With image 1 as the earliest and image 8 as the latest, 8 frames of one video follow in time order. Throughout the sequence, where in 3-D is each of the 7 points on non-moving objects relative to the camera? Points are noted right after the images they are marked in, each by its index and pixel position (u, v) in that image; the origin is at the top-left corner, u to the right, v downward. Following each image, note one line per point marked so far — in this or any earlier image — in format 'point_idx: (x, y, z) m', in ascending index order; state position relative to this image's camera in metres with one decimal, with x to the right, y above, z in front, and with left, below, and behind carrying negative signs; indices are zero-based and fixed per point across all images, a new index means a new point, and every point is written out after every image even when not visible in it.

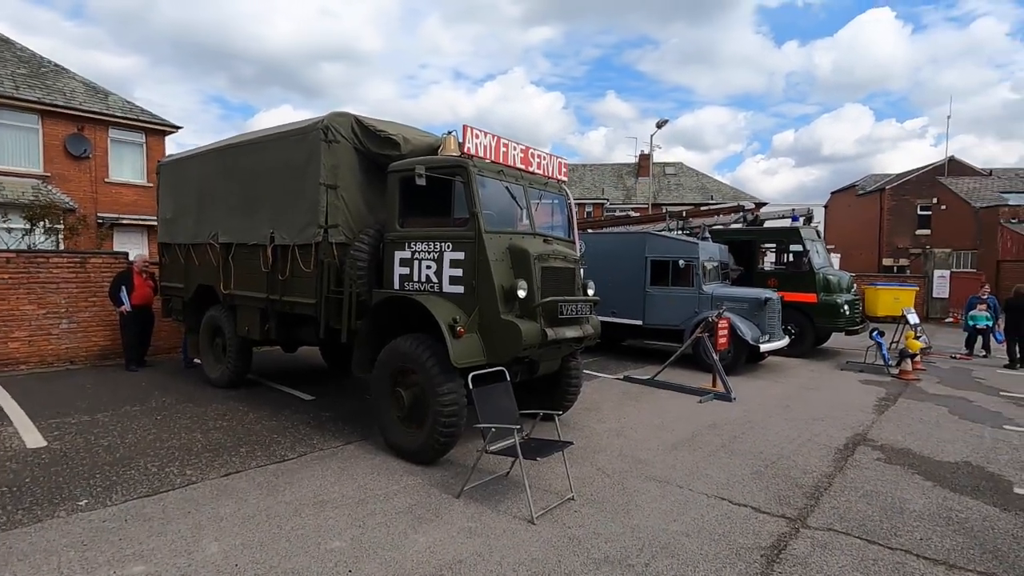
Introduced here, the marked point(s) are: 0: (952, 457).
0: (+4.7, -1.8, +5.8) m
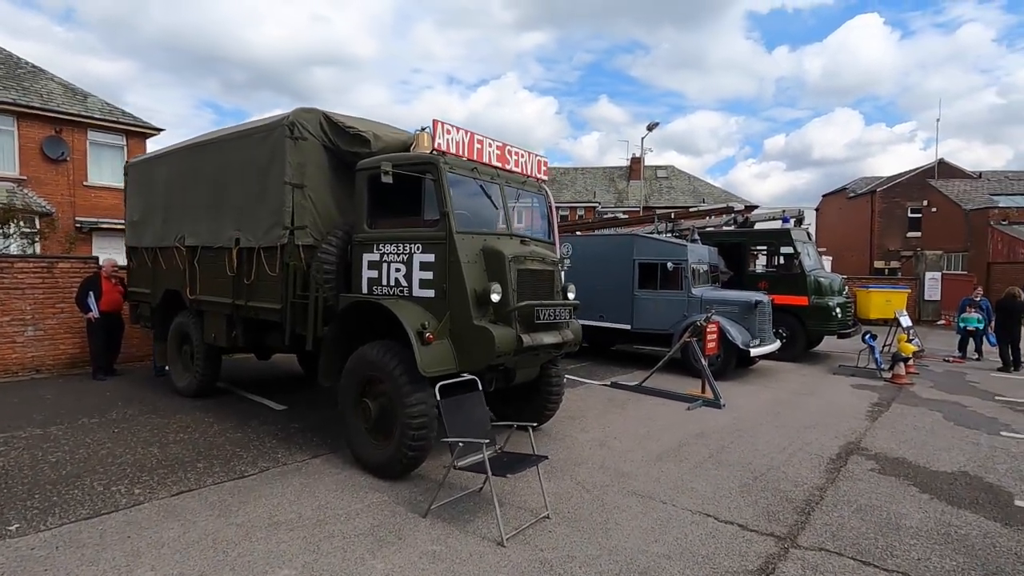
0: (+4.5, -1.8, +5.6) m
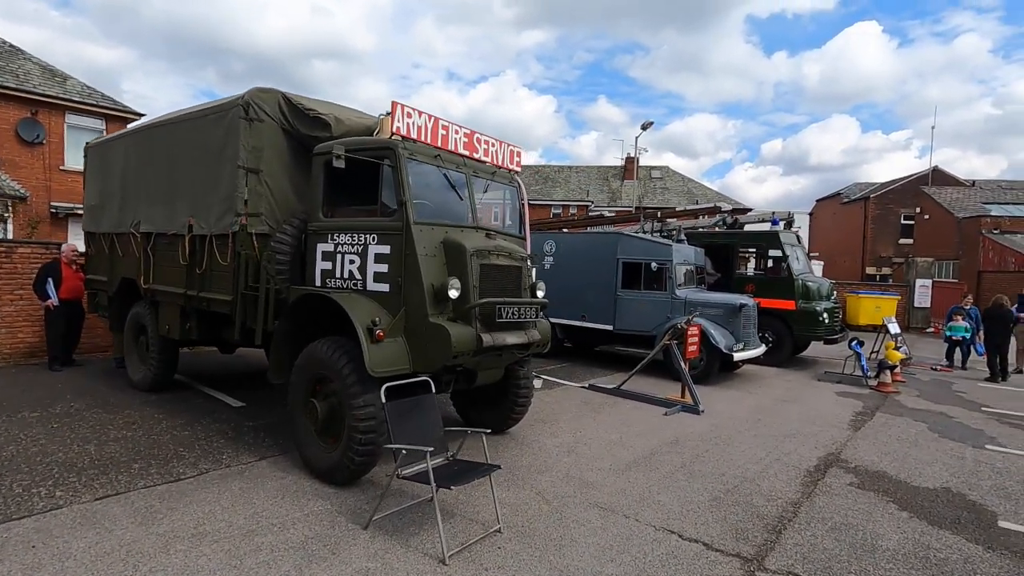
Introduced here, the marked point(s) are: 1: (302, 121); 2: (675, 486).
0: (+4.1, -1.9, +5.3) m
1: (-2.2, +1.7, +5.6) m
2: (+1.5, -1.8, +4.9) m
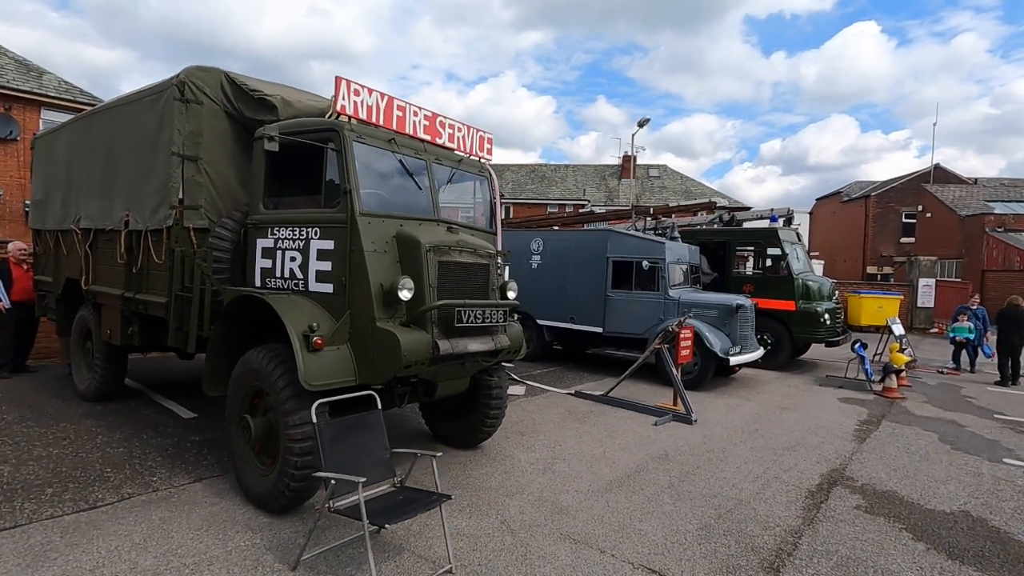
0: (+3.8, -1.9, +4.7) m
1: (-2.5, +1.7, +5.0) m
2: (+1.2, -1.8, +4.4) m
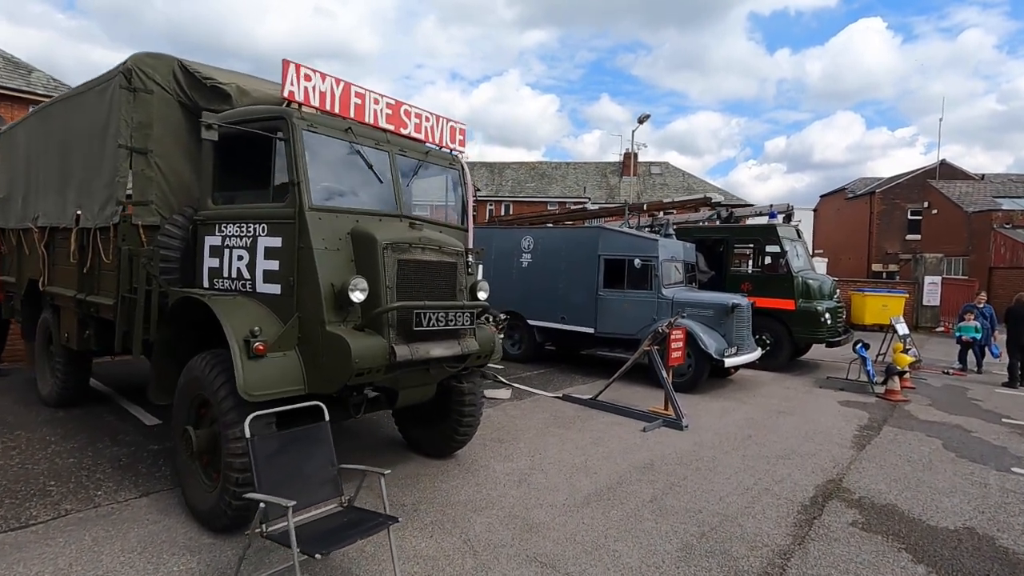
0: (+3.6, -1.9, +4.4) m
1: (-2.7, +1.7, +4.7) m
2: (+0.9, -1.8, +4.0) m
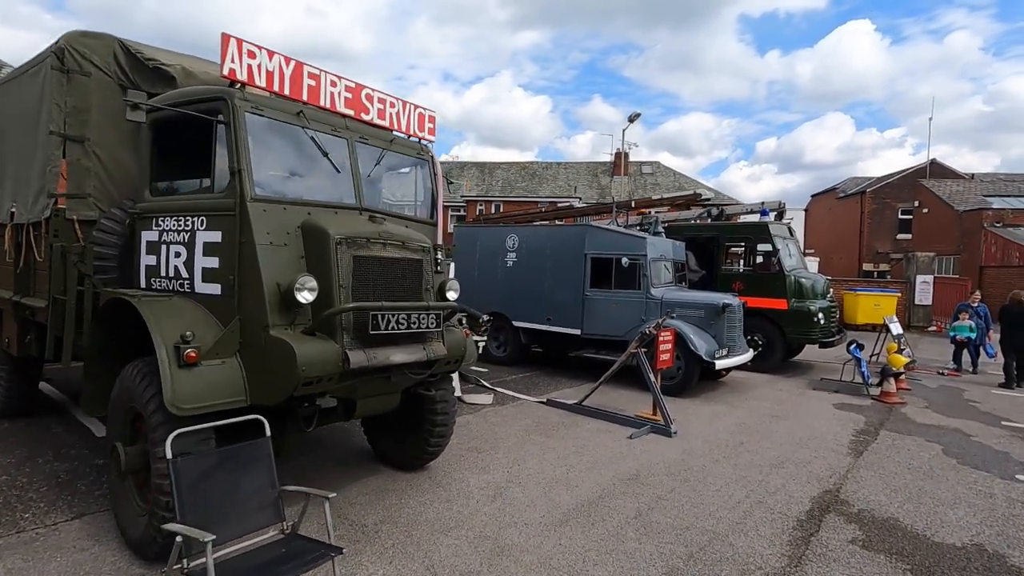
0: (+3.4, -1.9, +4.1) m
1: (-2.9, +1.7, +4.3) m
2: (+0.7, -1.8, +3.7) m
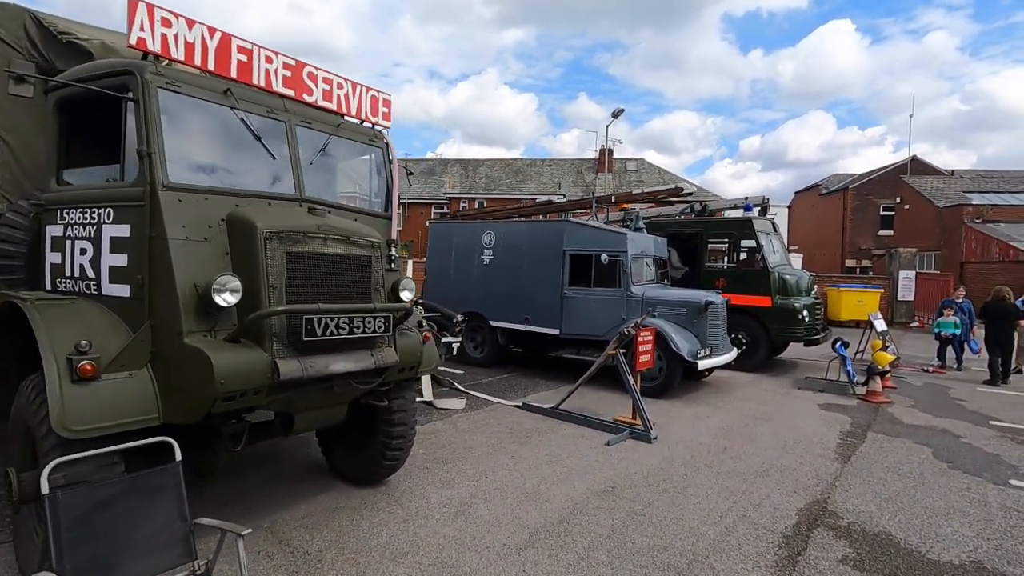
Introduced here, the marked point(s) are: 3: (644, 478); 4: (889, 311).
0: (+3.1, -1.8, +3.8) m
1: (-3.2, +1.7, +3.8) m
2: (+0.5, -1.8, +3.3) m
3: (+1.2, -1.8, +5.0) m
4: (+13.1, -0.8, +18.8) m
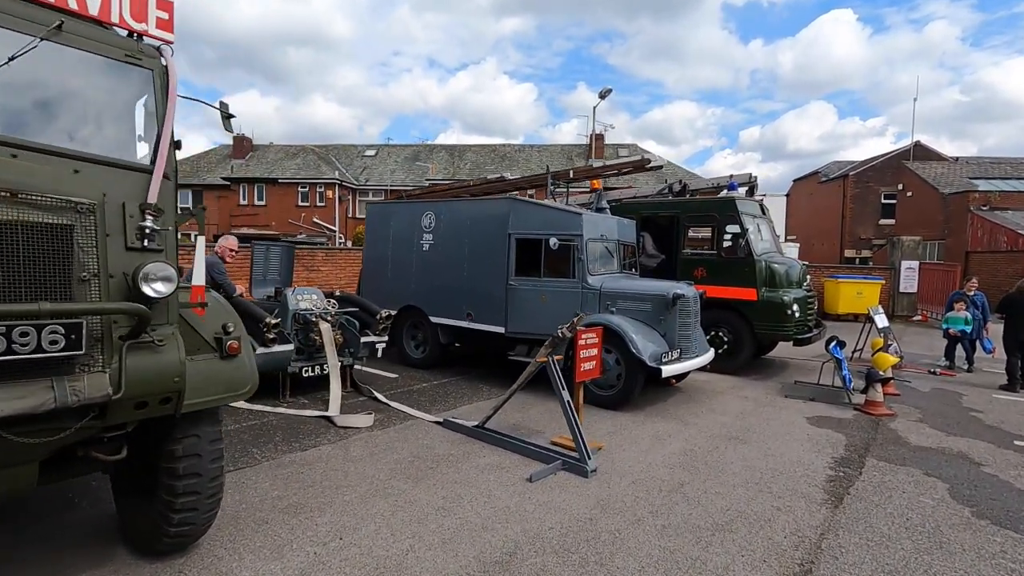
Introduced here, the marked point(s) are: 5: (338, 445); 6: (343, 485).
0: (+2.2, -1.8, +2.4) m
1: (-4.1, +1.7, +2.4) m
2: (-0.4, -1.7, +2.0) m
3: (+0.3, -1.7, +3.7) m
4: (+12.2, -0.5, +17.4) m
5: (-1.7, -1.5, +5.4) m
6: (-1.4, -1.6, +4.4) m
